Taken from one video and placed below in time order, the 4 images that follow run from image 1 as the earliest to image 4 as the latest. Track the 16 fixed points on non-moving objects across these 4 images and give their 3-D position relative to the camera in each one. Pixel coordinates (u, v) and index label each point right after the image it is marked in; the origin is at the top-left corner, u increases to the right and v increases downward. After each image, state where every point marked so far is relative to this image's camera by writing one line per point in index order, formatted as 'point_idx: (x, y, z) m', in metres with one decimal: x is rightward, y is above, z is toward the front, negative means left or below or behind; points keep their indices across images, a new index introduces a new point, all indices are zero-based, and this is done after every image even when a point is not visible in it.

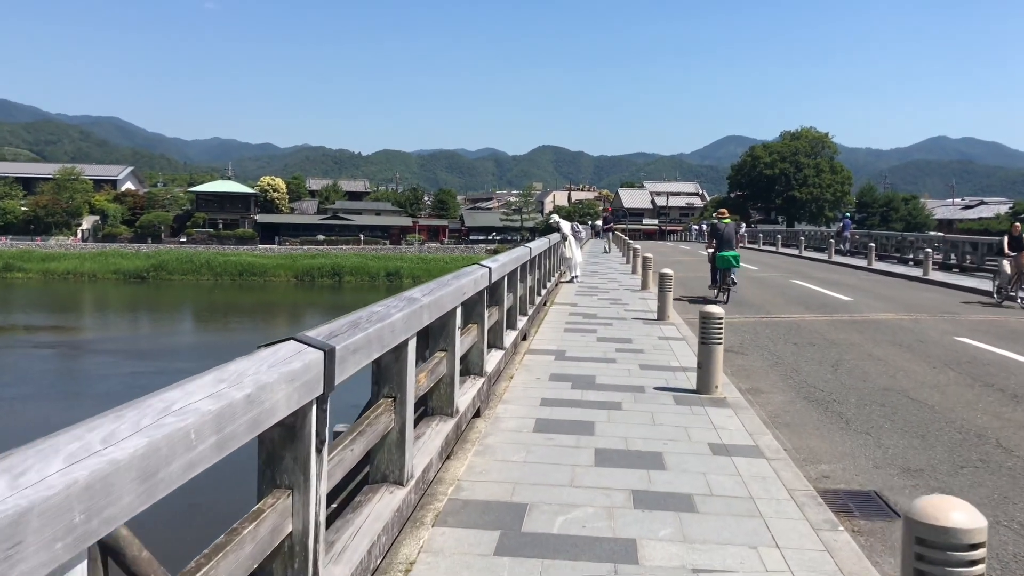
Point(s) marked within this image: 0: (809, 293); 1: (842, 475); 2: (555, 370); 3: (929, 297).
0: (+6.0, -0.1, +17.8) m
1: (+2.0, -1.1, +5.5) m
2: (+0.4, -0.7, +8.1) m
3: (+8.2, -0.2, +17.4) m
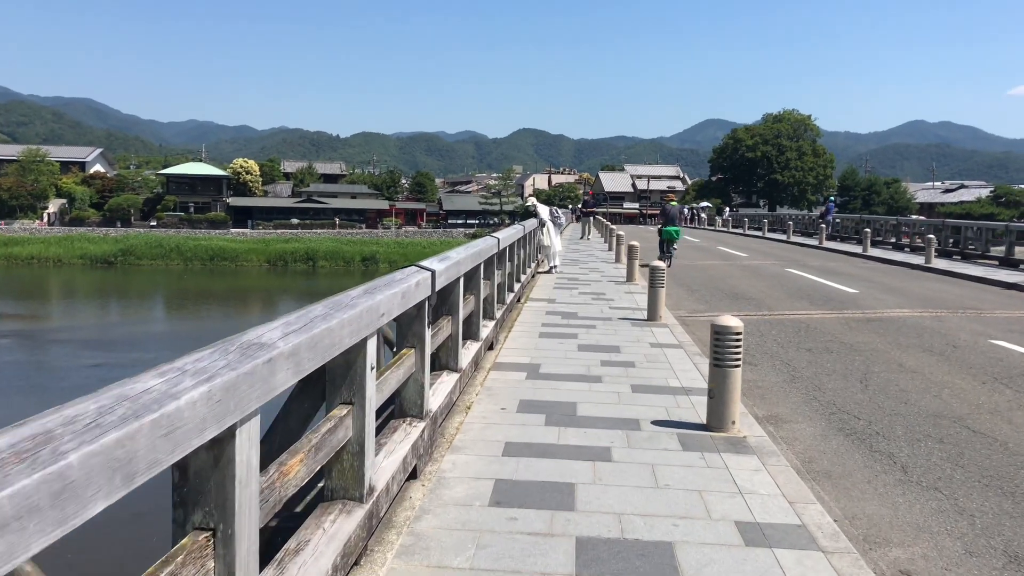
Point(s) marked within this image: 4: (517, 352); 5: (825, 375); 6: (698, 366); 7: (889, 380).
0: (+5.4, +0.1, +16.2) m
1: (+1.8, -1.2, +3.8) m
2: (+0.1, -0.8, +6.4) m
3: (+7.7, 0.0, +15.9) m
4: (+0.1, -0.6, +8.1) m
5: (+2.8, -0.8, +8.0) m
6: (+1.6, -0.7, +7.7) m
7: (+3.3, -0.8, +7.8) m
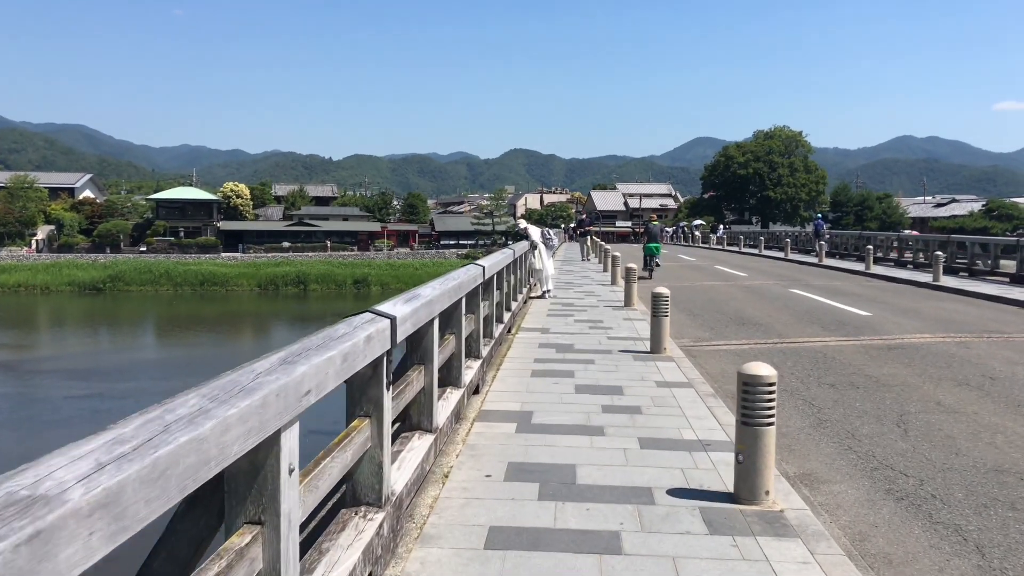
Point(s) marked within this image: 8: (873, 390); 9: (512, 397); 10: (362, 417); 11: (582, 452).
0: (+5.3, -0.3, +15.3) m
1: (+1.7, -1.4, +2.9) m
2: (0.0, -1.0, +5.4) m
3: (+7.5, -0.4, +14.9) m
4: (0.0, -0.9, +7.1) m
5: (+2.8, -1.0, +7.1) m
6: (+1.5, -0.9, +6.7) m
7: (+3.2, -1.0, +6.9) m
8: (+3.3, -0.9, +8.2) m
9: (0.0, -0.9, +7.1) m
10: (-0.6, -0.5, +3.6) m
11: (+0.4, -1.0, +5.5) m
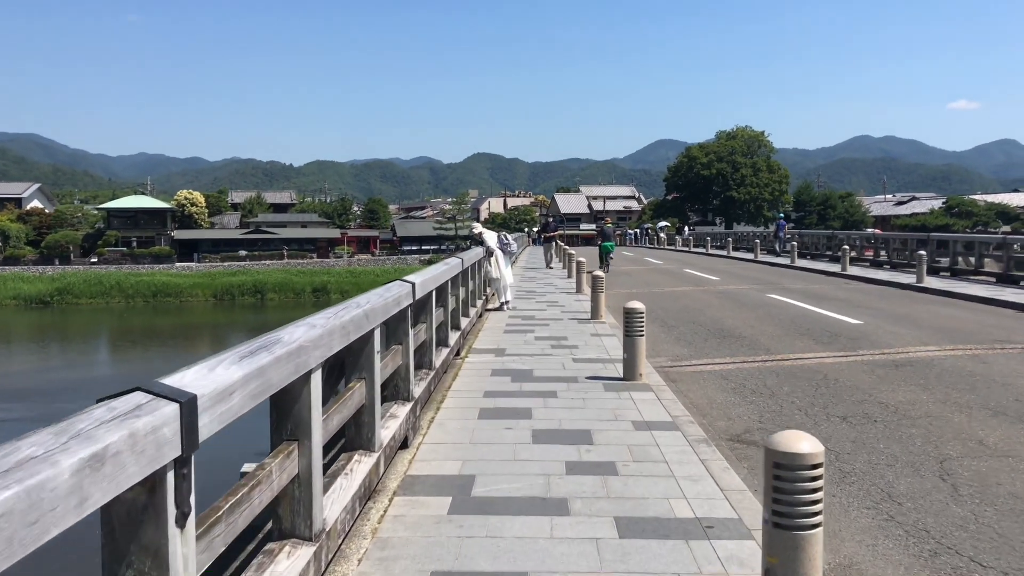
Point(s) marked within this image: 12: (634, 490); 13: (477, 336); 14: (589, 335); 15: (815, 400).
0: (+4.6, -0.4, +13.9) m
1: (+1.5, -1.5, +1.3) m
2: (-0.3, -1.2, +3.8) m
3: (+6.8, -0.4, +13.6) m
4: (-0.4, -1.0, +5.5) m
5: (+2.4, -1.1, +5.6) m
6: (+1.2, -1.1, +5.2) m
7: (+2.9, -1.1, +5.4) m
8: (+2.9, -1.0, +6.7) m
9: (-0.4, -1.0, +5.5) m
10: (-0.9, -0.7, +2.0) m
11: (+0.1, -1.1, +3.9) m
12: (+0.7, -1.1, +4.8) m
13: (-0.4, -0.6, +10.9) m
14: (+1.0, -0.6, +11.2) m
15: (+2.6, -1.0, +7.7) m
